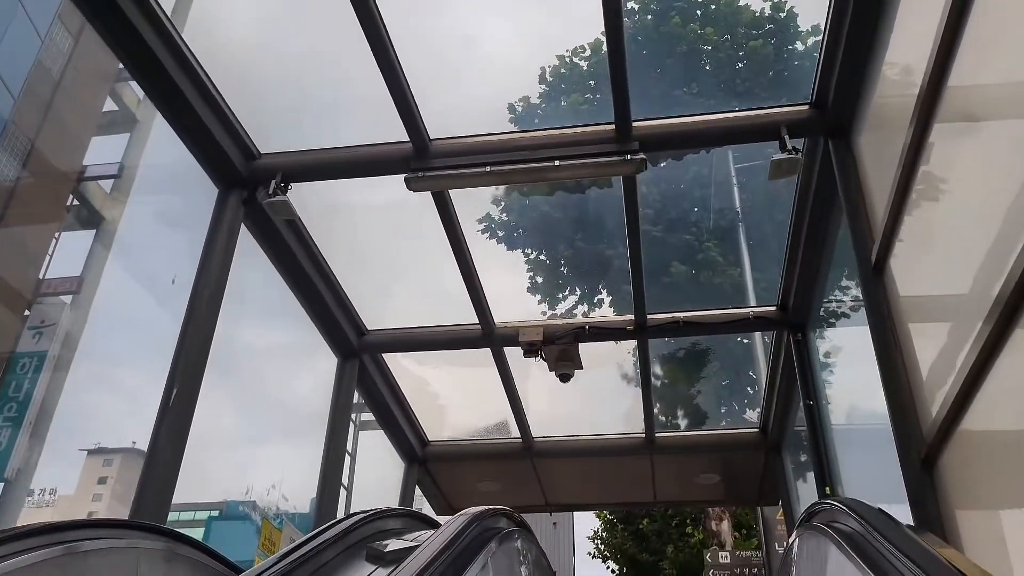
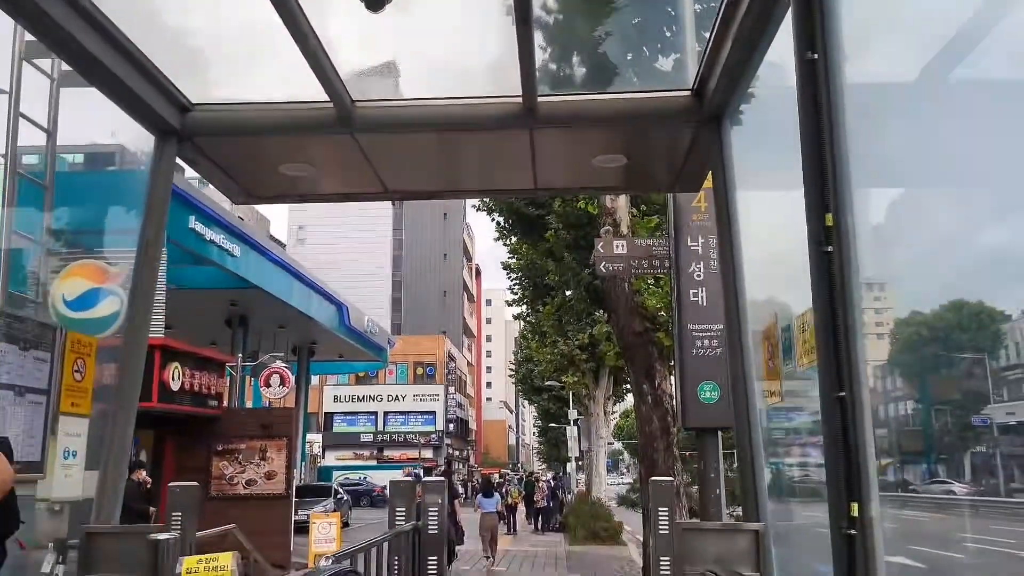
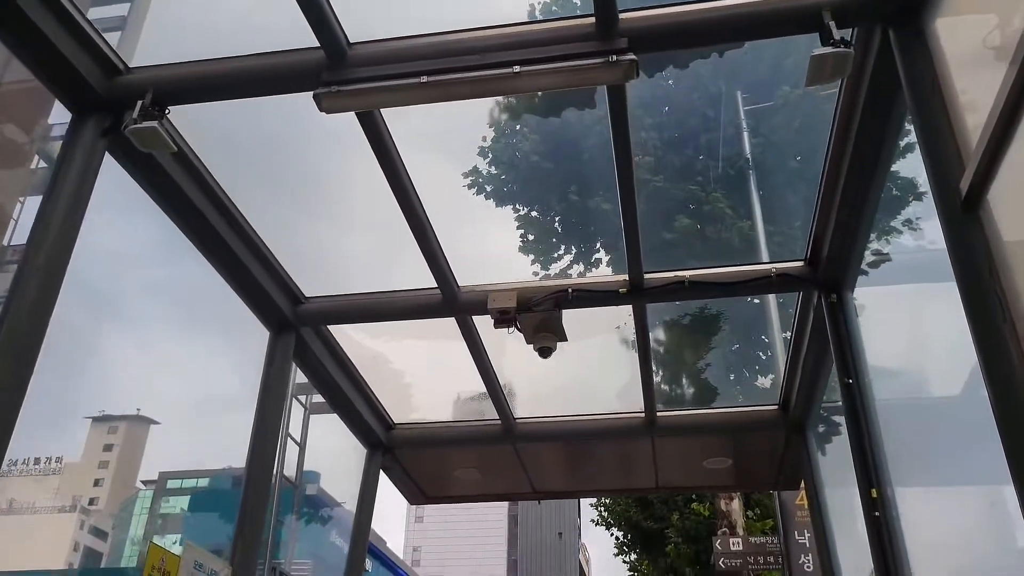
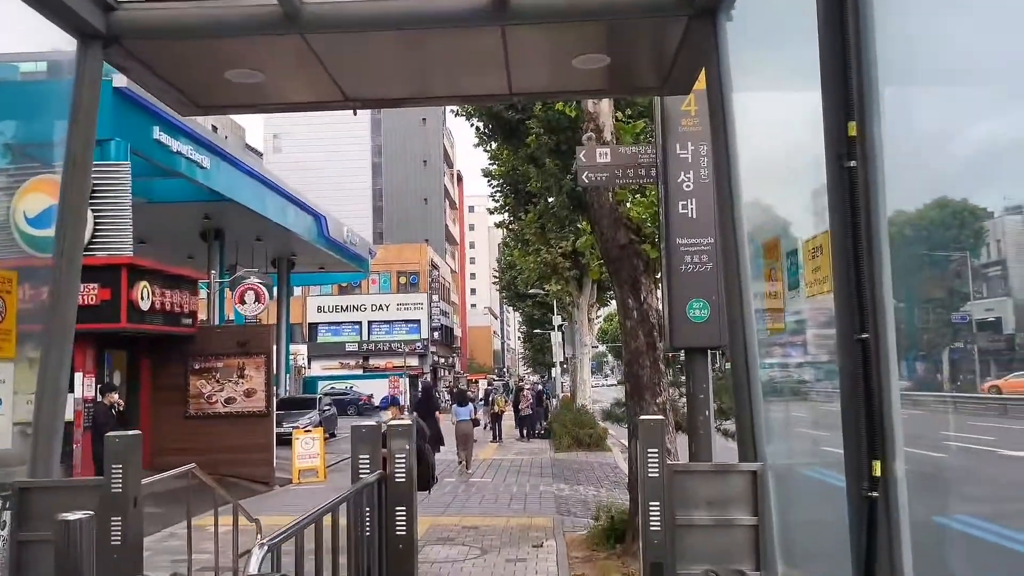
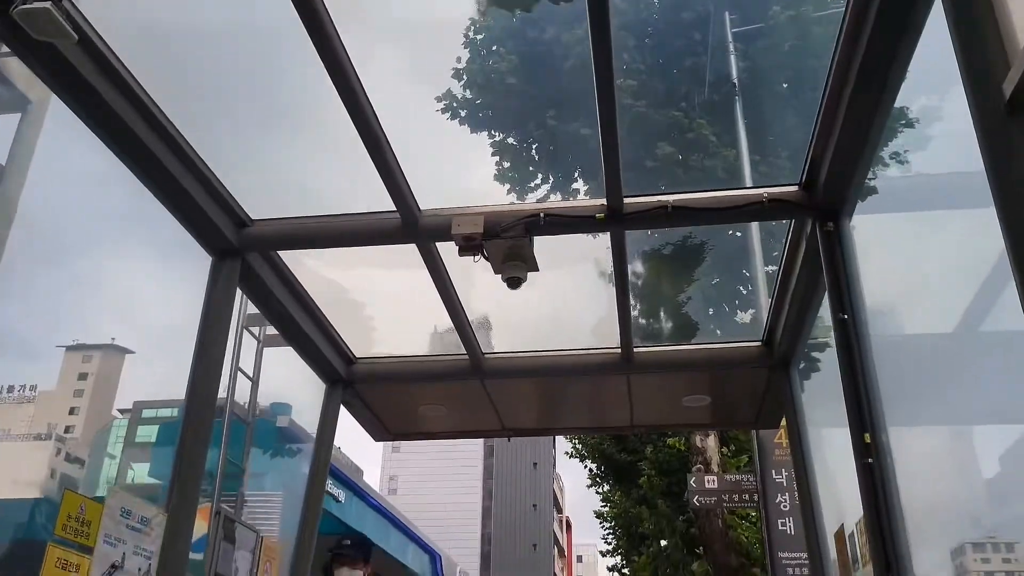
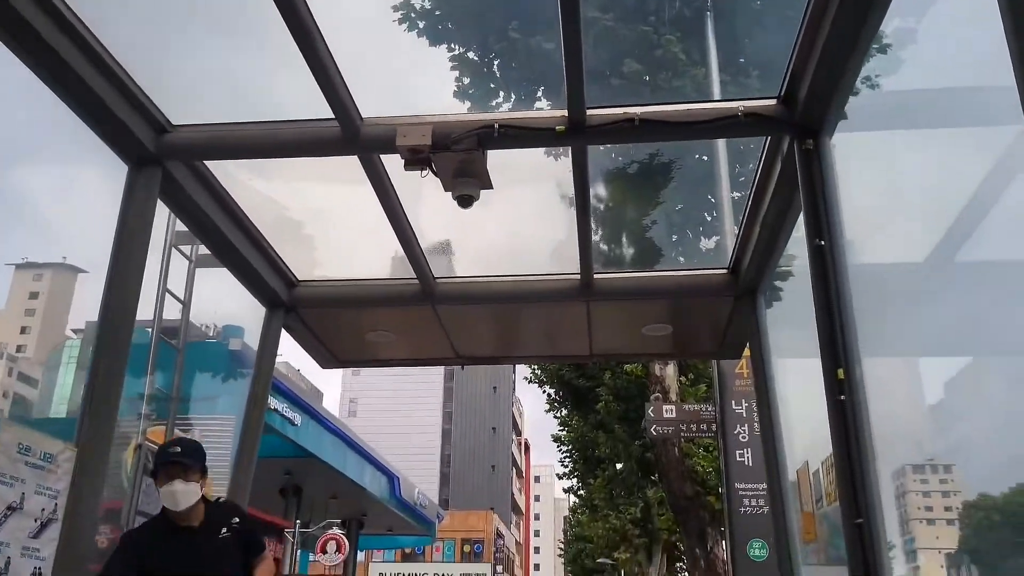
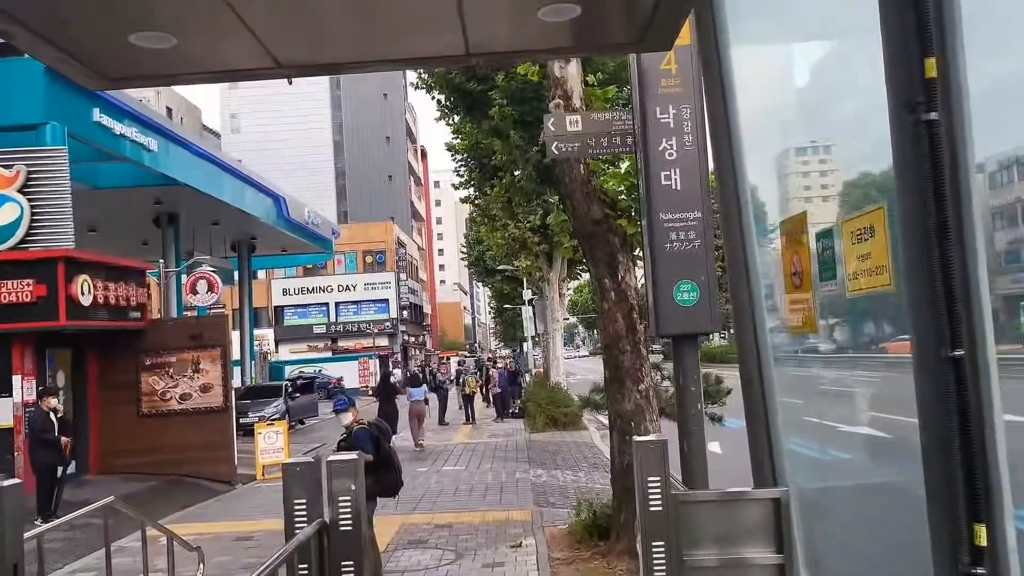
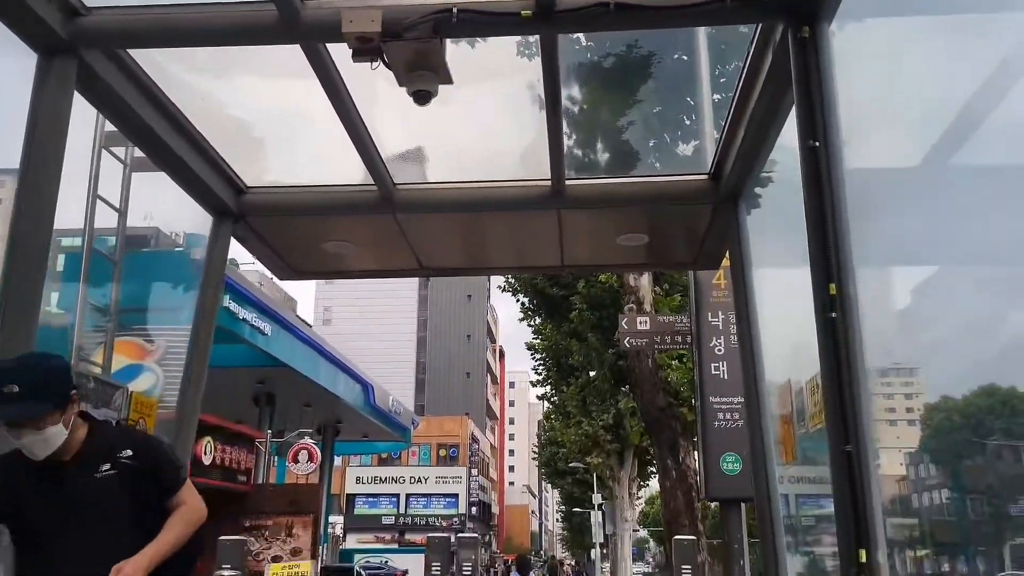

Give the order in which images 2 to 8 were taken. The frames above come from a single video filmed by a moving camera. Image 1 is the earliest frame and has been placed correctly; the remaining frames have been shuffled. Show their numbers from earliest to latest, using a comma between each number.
3, 5, 6, 8, 2, 4, 7
